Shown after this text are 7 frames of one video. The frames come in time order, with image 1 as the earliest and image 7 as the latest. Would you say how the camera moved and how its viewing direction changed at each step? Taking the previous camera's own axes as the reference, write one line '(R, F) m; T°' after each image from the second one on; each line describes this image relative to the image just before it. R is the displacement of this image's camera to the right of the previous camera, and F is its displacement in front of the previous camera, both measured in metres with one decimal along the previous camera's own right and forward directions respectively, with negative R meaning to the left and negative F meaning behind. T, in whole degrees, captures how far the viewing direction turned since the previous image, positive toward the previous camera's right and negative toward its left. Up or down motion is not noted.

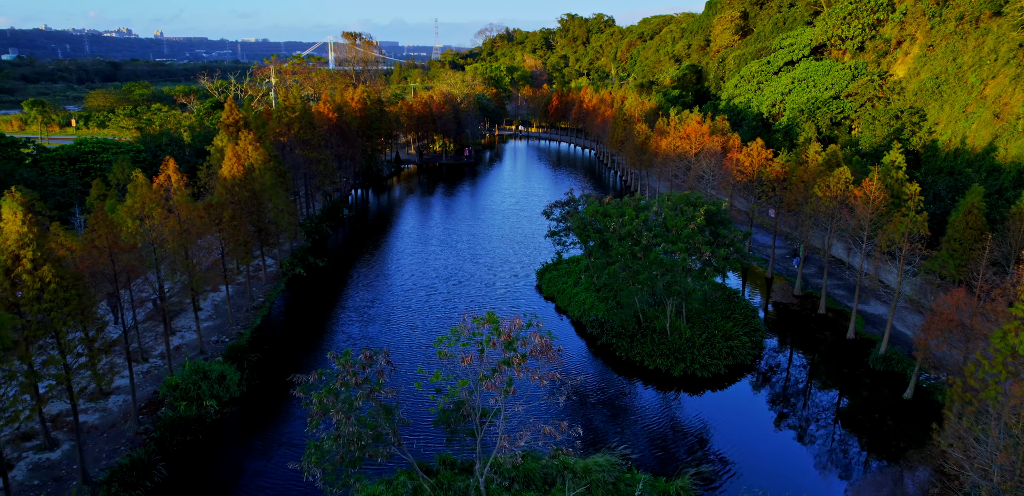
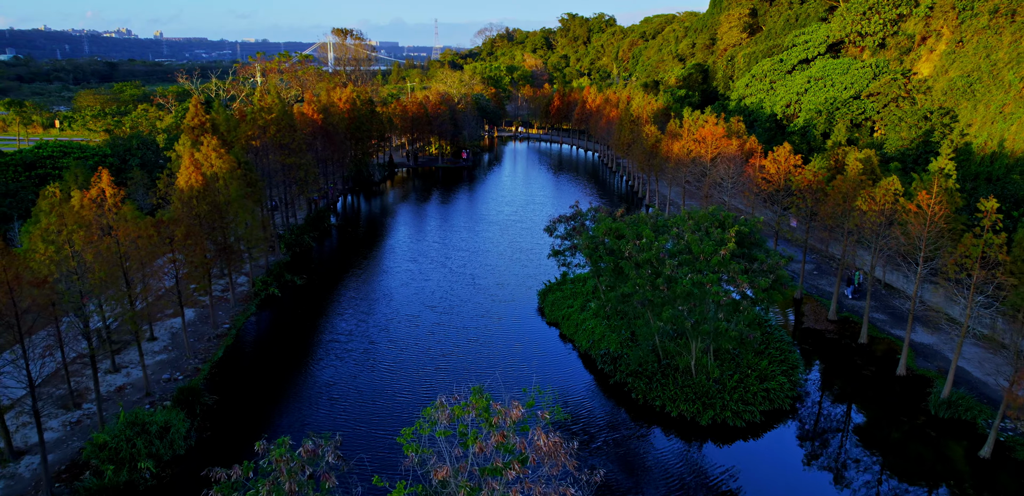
(+0.1, +3.8) m; 0°
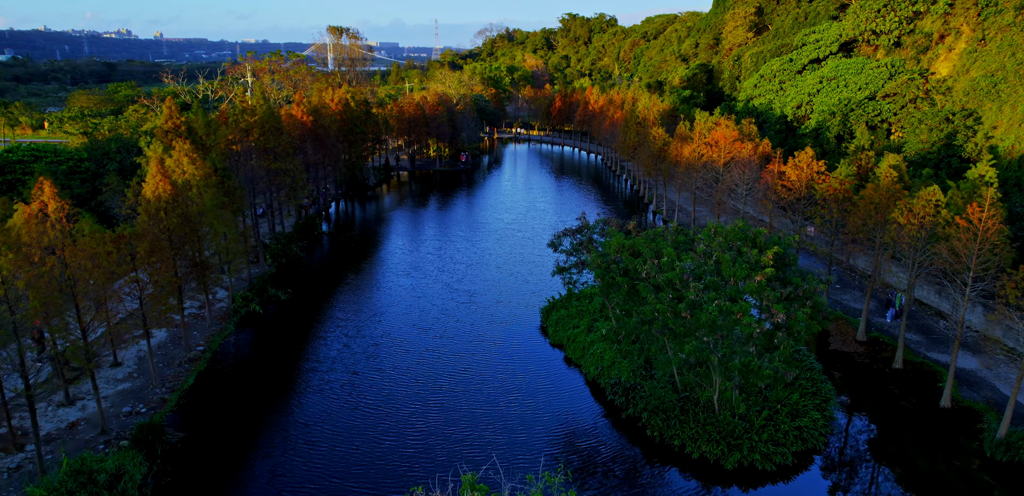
(0.0, +2.4) m; 0°
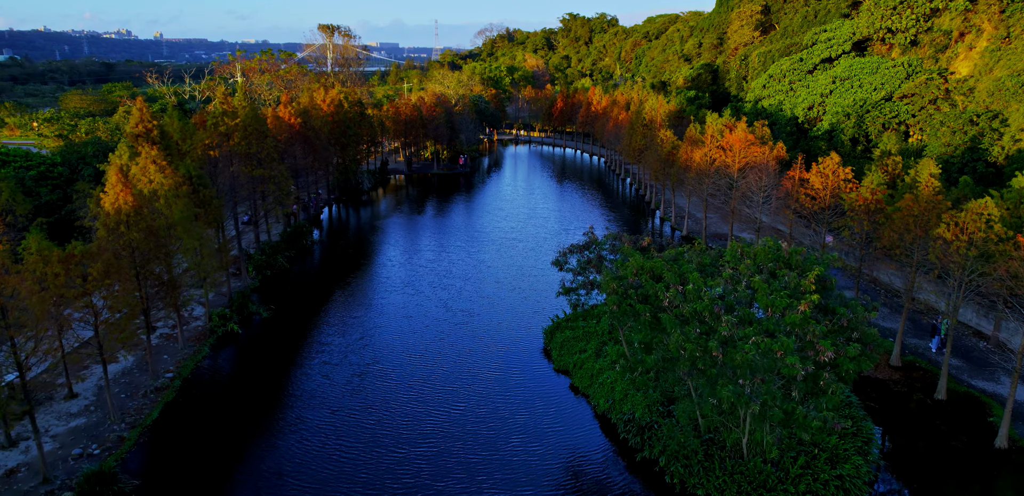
(0.0, +2.4) m; 0°
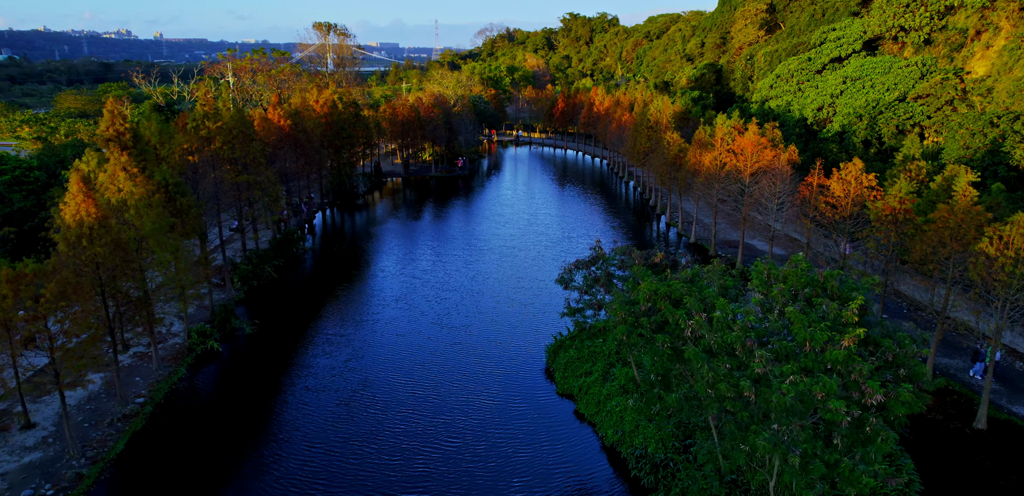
(0.0, +1.9) m; 0°
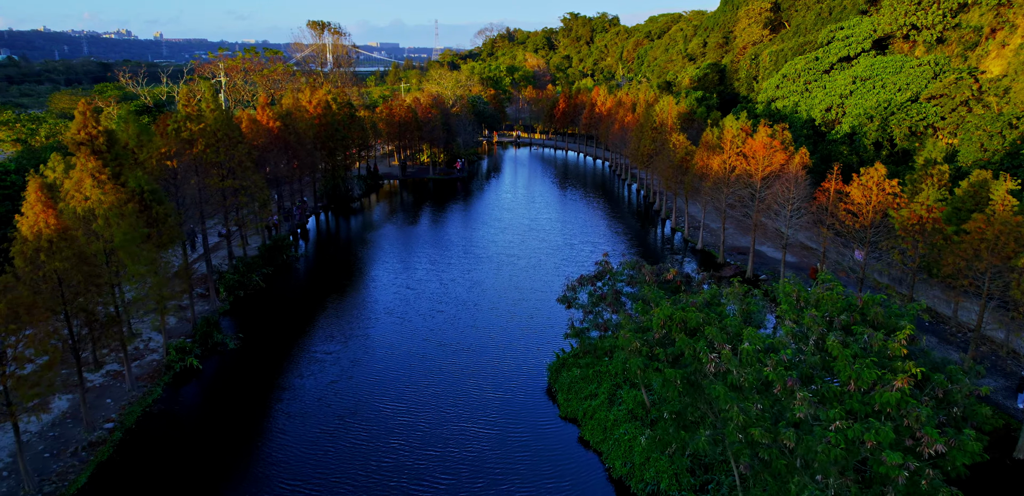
(0.0, +1.6) m; 0°
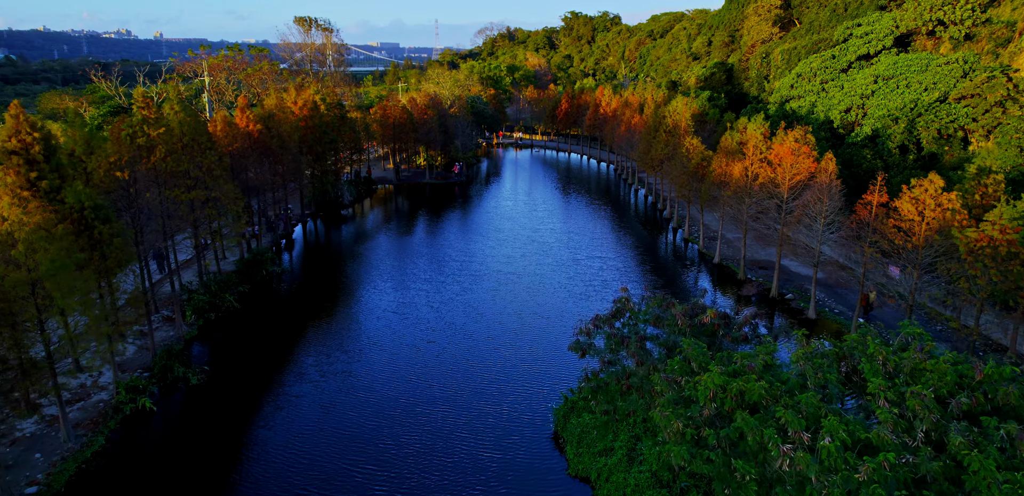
(0.0, +3.2) m; 0°
